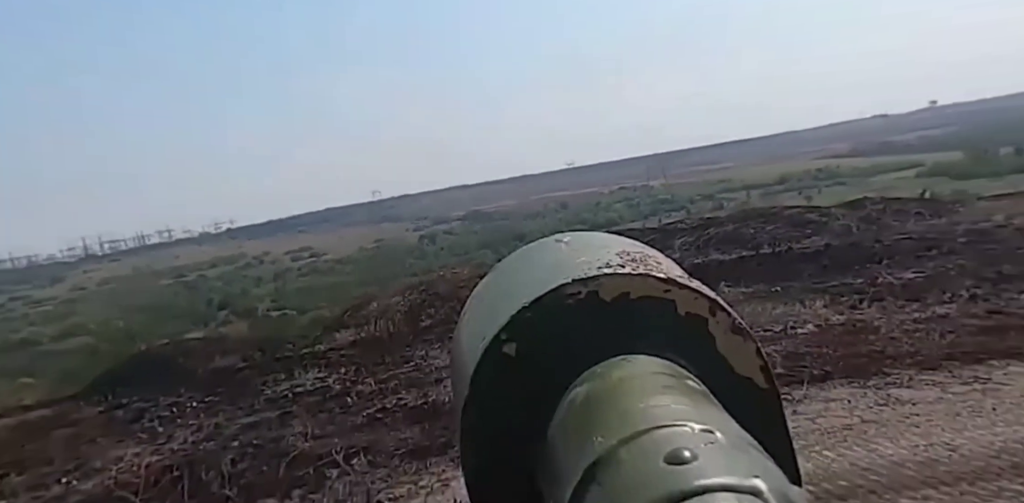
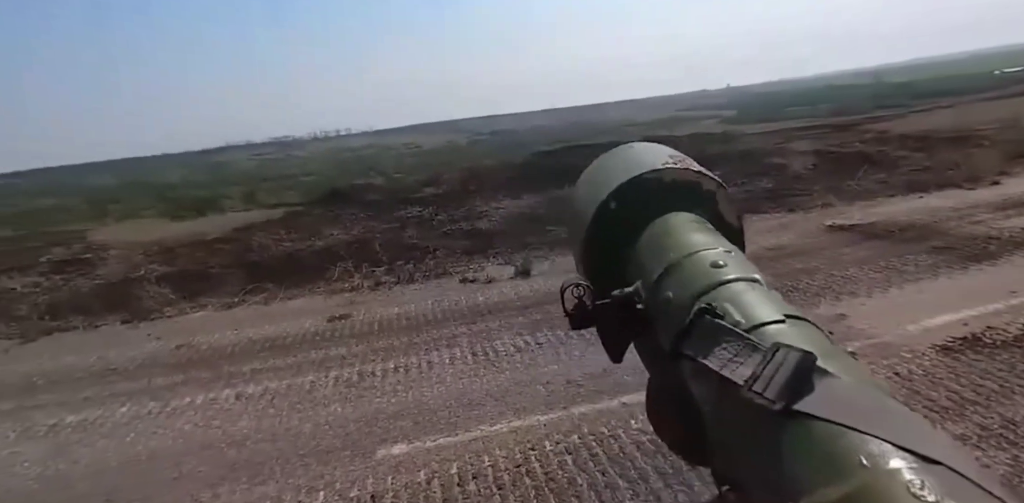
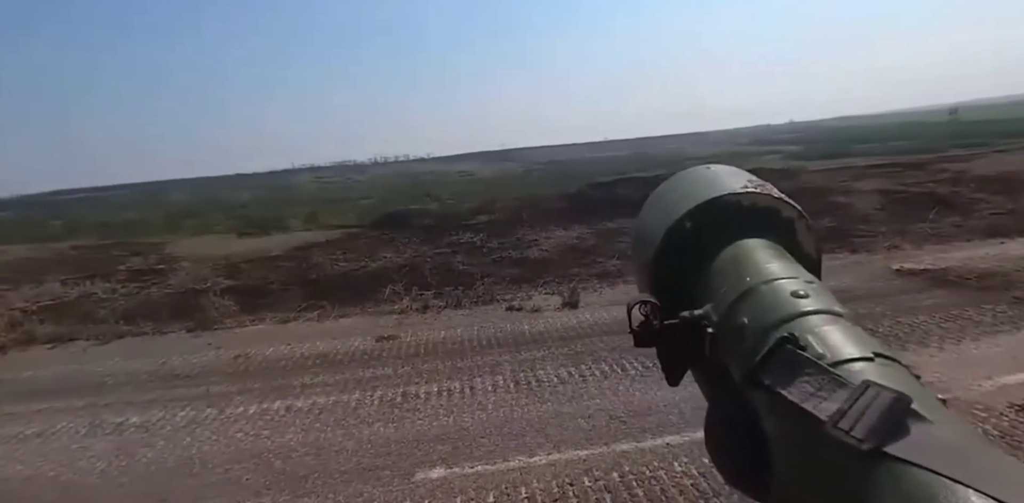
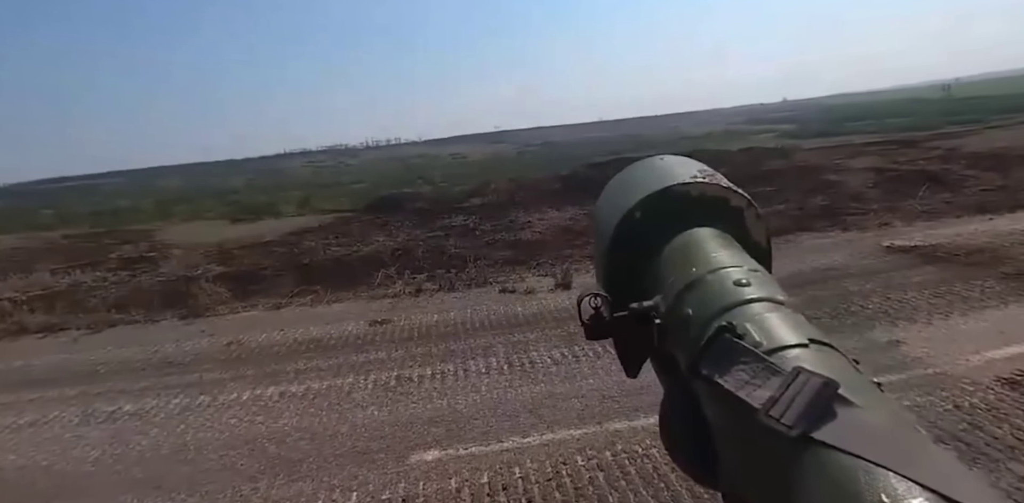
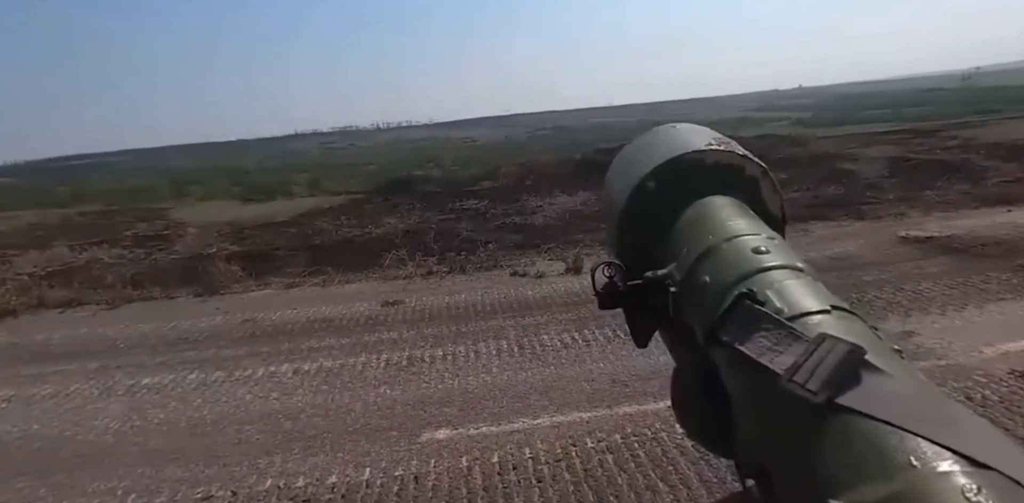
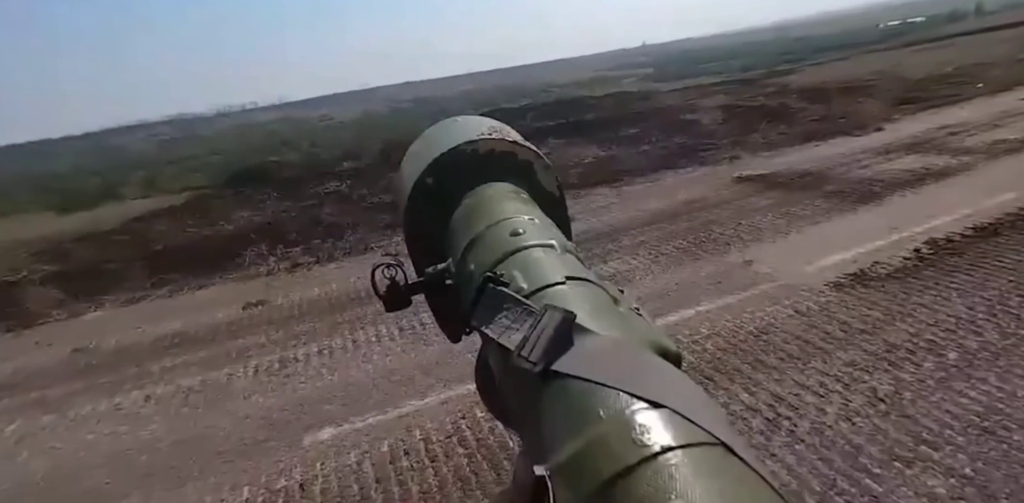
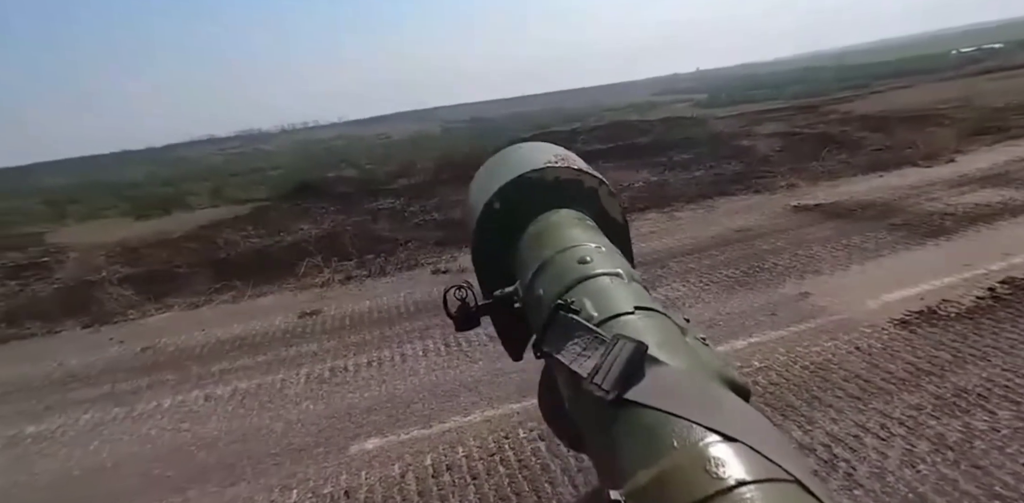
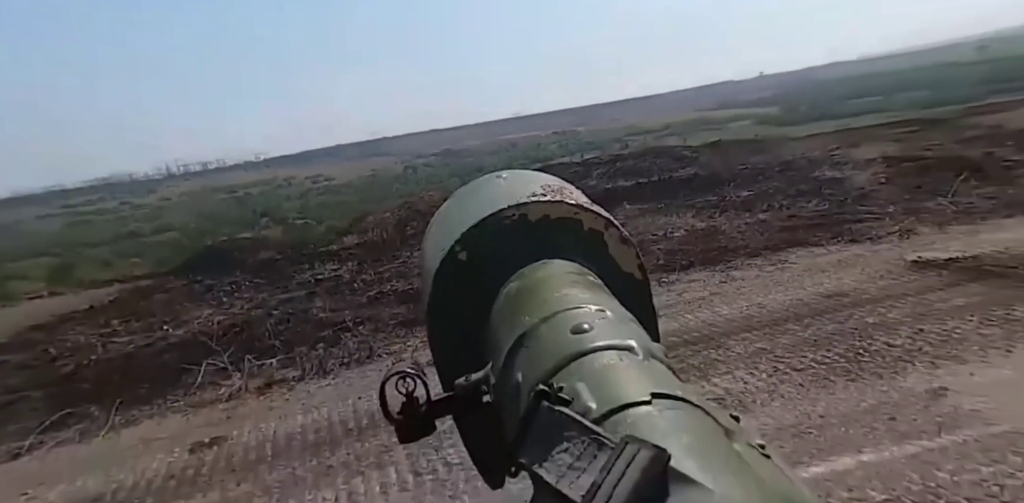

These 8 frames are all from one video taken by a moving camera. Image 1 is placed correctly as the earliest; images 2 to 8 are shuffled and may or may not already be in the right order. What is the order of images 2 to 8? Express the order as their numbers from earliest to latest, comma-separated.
8, 6, 7, 2, 3, 4, 5
